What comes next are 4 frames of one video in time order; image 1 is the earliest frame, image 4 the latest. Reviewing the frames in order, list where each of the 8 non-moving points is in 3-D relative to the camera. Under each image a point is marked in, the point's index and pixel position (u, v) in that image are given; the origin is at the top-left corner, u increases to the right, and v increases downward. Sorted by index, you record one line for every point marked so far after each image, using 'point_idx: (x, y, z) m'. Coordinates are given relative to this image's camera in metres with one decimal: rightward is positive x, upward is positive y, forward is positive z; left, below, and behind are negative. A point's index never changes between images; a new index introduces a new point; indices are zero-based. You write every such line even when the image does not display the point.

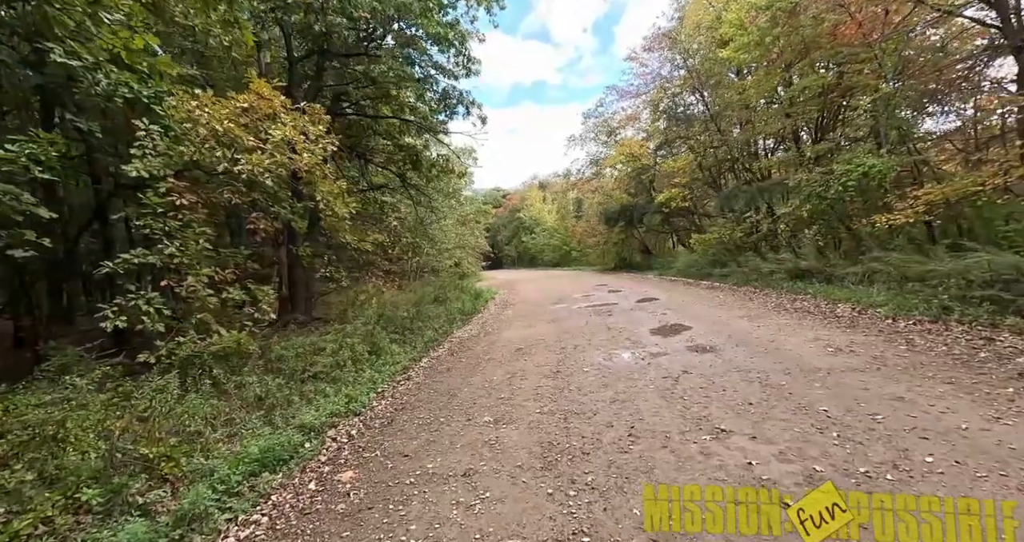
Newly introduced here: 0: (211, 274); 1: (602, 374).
0: (-4.0, -0.1, +5.4) m
1: (+1.0, -1.1, +4.4) m
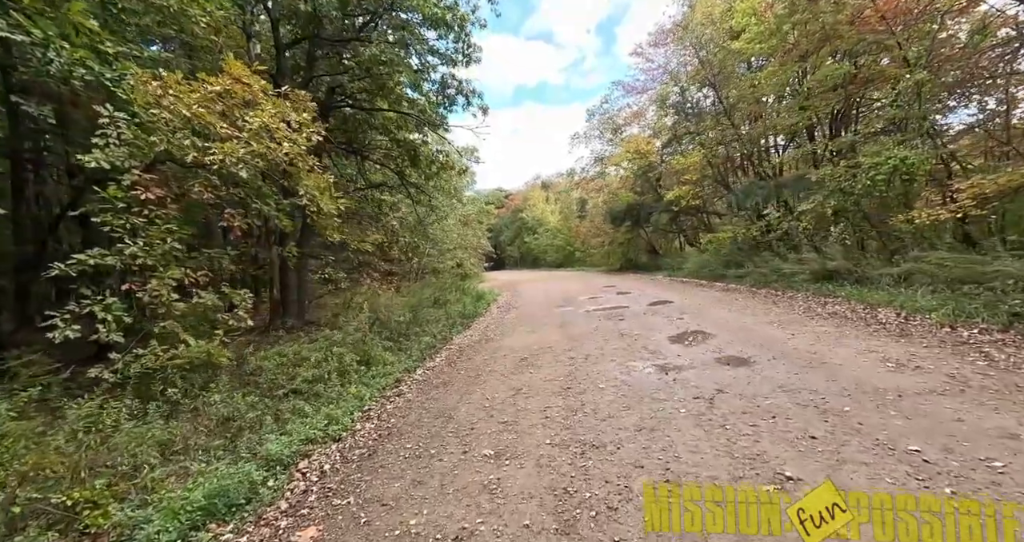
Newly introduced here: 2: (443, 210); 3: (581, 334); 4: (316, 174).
0: (-3.9, -0.1, +4.9) m
1: (+1.0, -1.1, +3.8) m
2: (-3.1, +2.7, +18.0) m
3: (+1.2, -1.1, +6.8) m
4: (-2.9, +1.4, +6.0) m
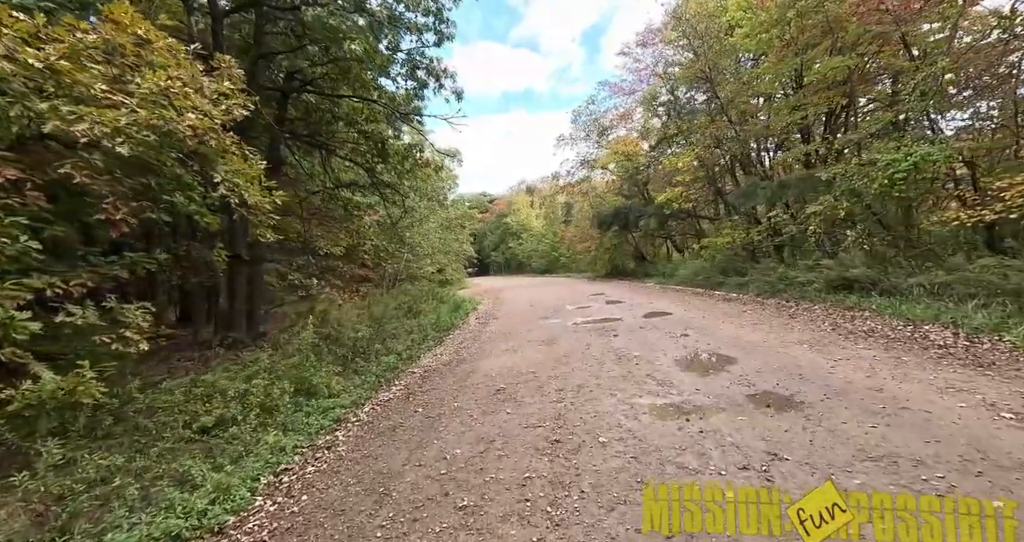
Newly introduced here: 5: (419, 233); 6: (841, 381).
0: (-4.2, -0.2, +3.6) m
1: (+0.8, -1.2, +2.8) m
2: (-3.8, +2.4, +16.8) m
3: (+0.8, -1.2, +5.7) m
4: (-3.2, +1.3, +4.8) m
5: (-4.1, +1.7, +18.2) m
6: (+2.9, -0.9, +3.6) m
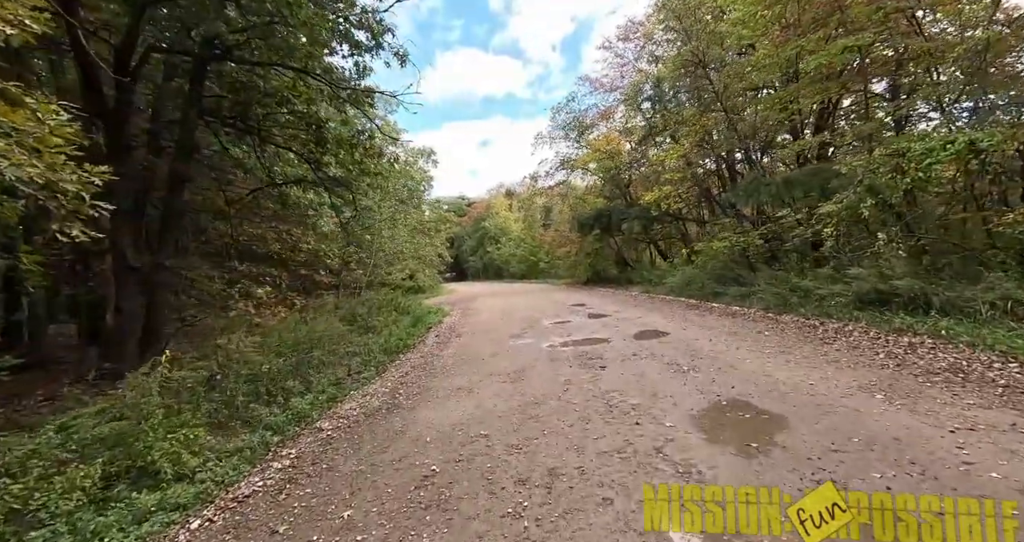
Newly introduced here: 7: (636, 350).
0: (-4.6, -0.3, +1.8) m
1: (+0.4, -1.3, +1.1) m
2: (-4.9, +2.2, +15.0) m
3: (+0.3, -1.3, +4.1) m
4: (-3.6, +1.2, +3.0) m
5: (-5.2, +1.4, +16.3) m
6: (+2.5, -1.1, +2.1) m
7: (+1.9, -1.1, +6.0) m
